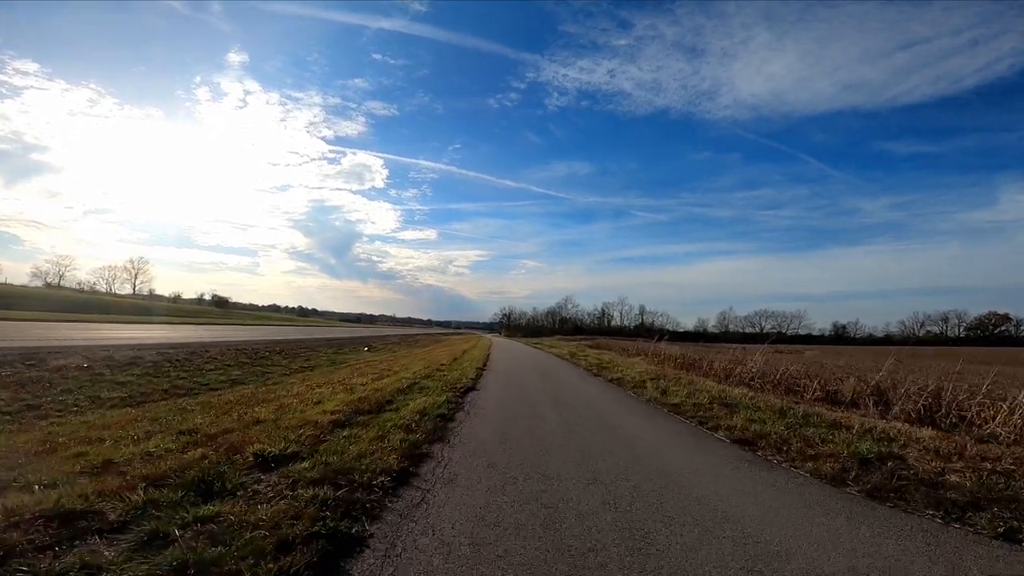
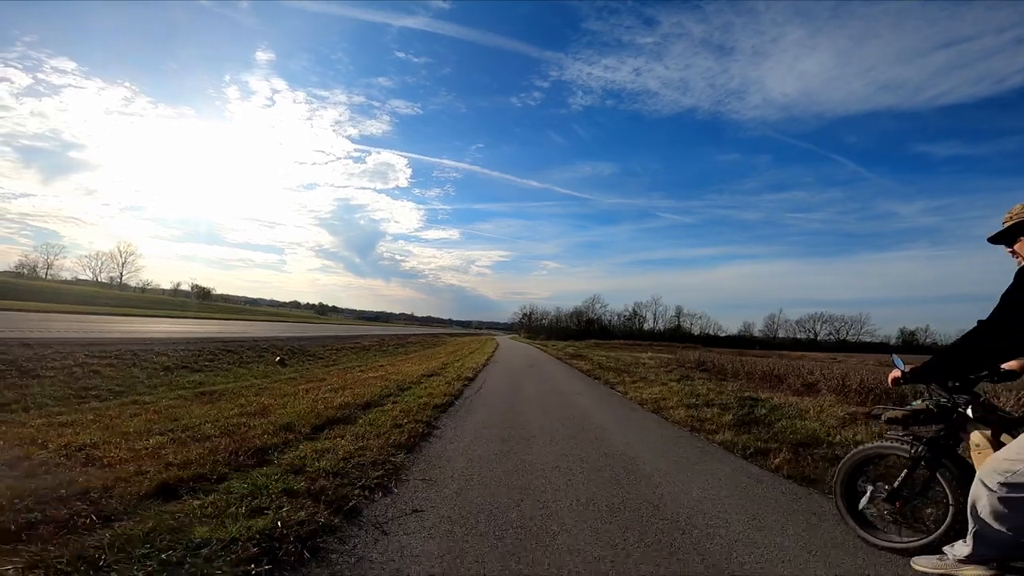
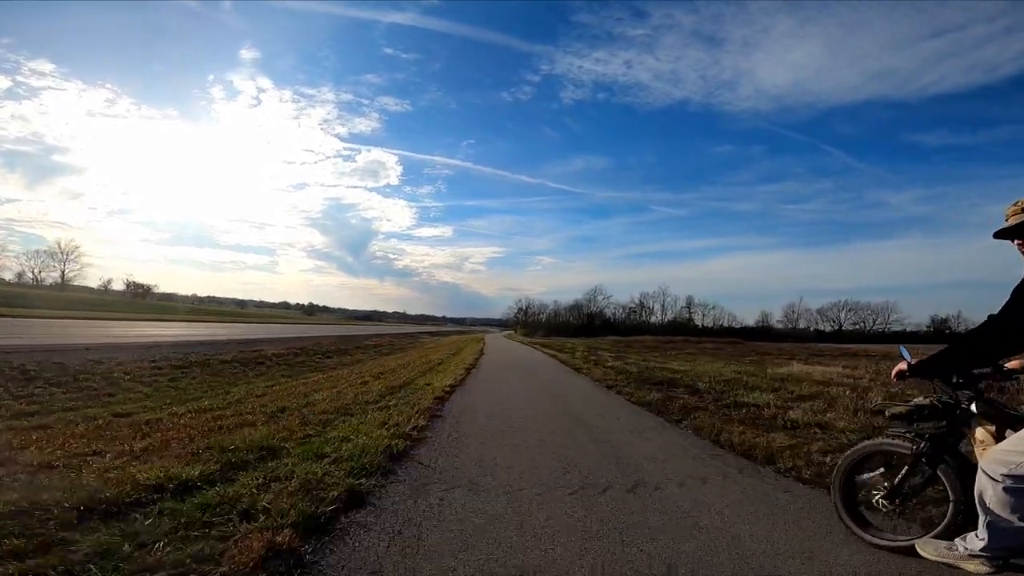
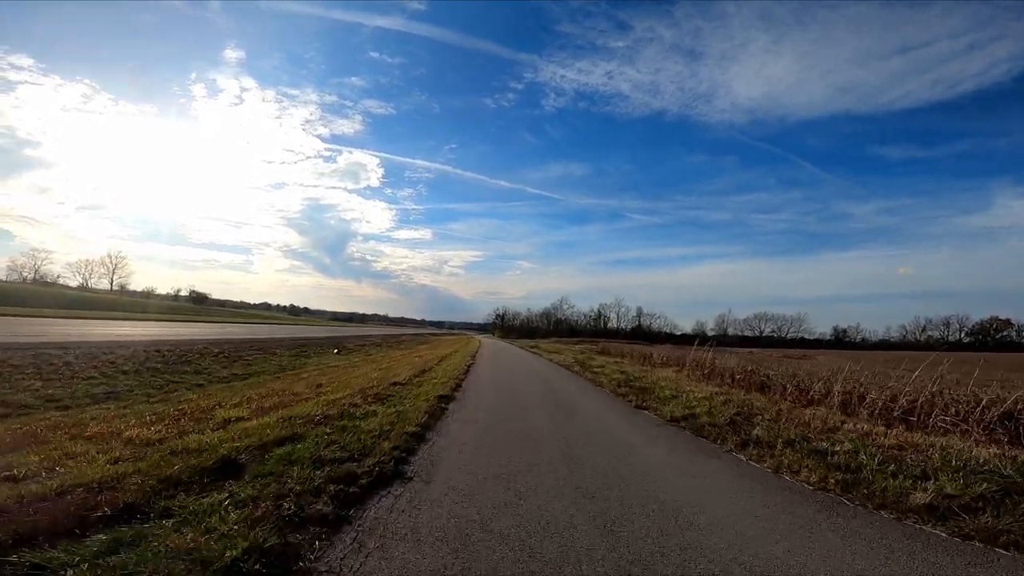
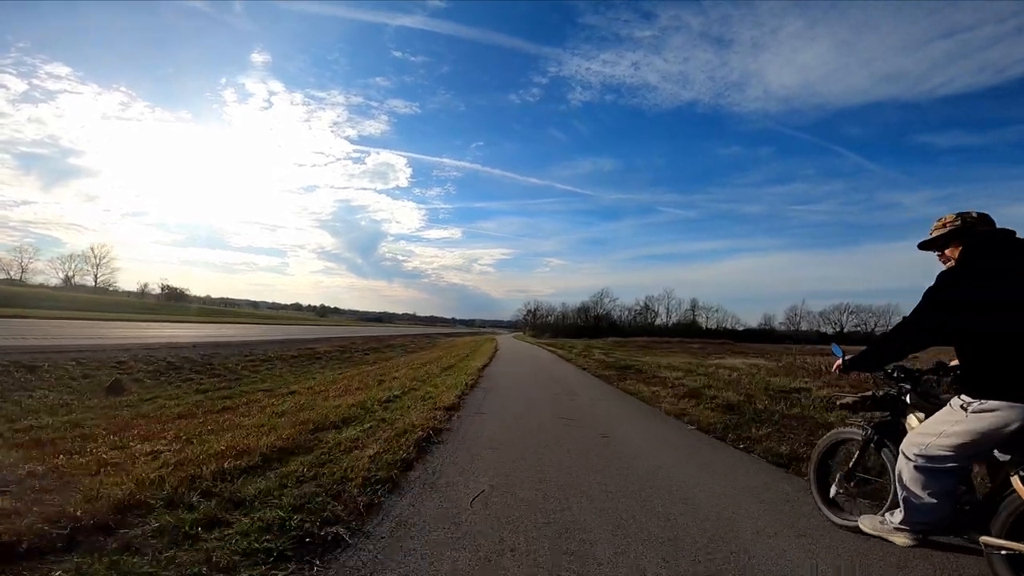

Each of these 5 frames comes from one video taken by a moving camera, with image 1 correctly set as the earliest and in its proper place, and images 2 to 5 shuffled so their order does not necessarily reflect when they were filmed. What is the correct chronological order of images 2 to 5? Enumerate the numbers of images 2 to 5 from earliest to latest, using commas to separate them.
4, 2, 5, 3
